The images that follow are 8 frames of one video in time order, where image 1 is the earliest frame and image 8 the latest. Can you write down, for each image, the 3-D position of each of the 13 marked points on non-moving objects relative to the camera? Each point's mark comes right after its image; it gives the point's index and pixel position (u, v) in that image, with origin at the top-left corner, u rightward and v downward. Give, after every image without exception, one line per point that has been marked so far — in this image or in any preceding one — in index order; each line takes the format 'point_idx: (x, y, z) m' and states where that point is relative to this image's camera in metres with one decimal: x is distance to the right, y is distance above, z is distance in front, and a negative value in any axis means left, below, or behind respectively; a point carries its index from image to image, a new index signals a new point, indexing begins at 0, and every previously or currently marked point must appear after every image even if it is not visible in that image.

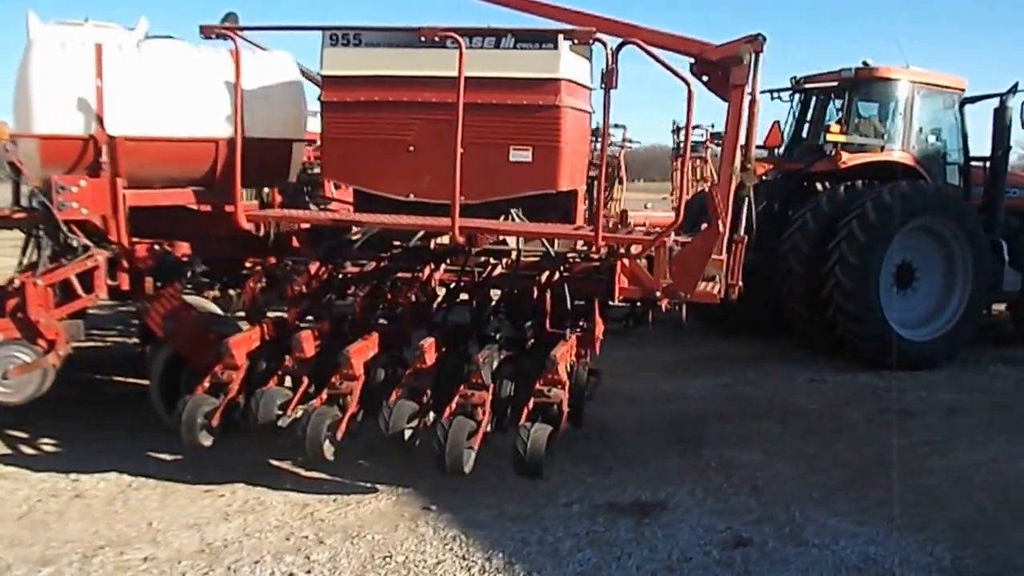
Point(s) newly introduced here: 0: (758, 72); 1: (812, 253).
0: (+1.5, +1.6, +6.5) m
1: (+3.1, +0.4, +9.5) m
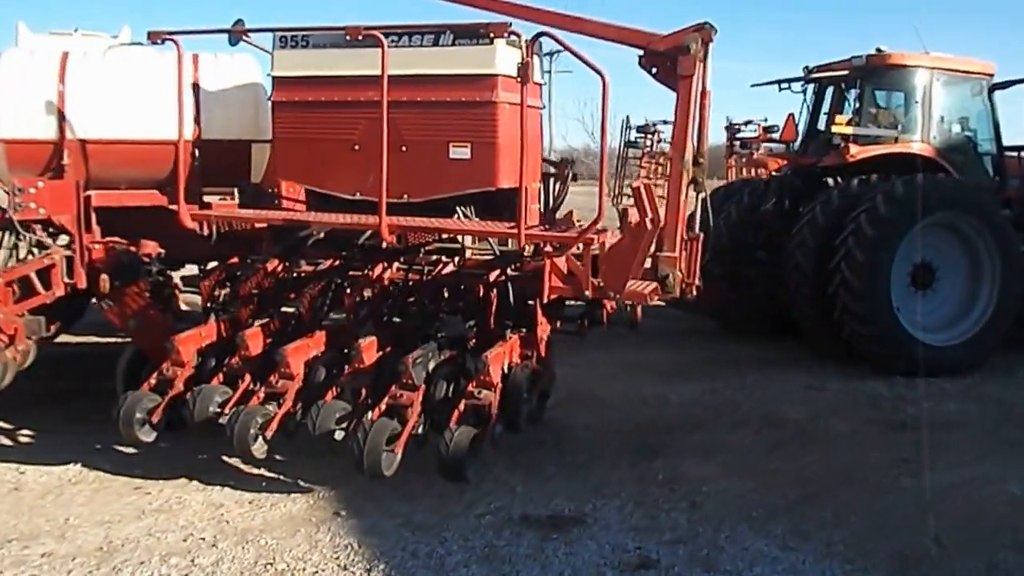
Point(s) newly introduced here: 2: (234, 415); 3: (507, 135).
0: (+1.2, +1.5, +6.2) m
1: (+3.1, +0.4, +9.0) m
2: (-1.5, -0.7, +5.2) m
3: (0.0, +1.0, +5.8) m
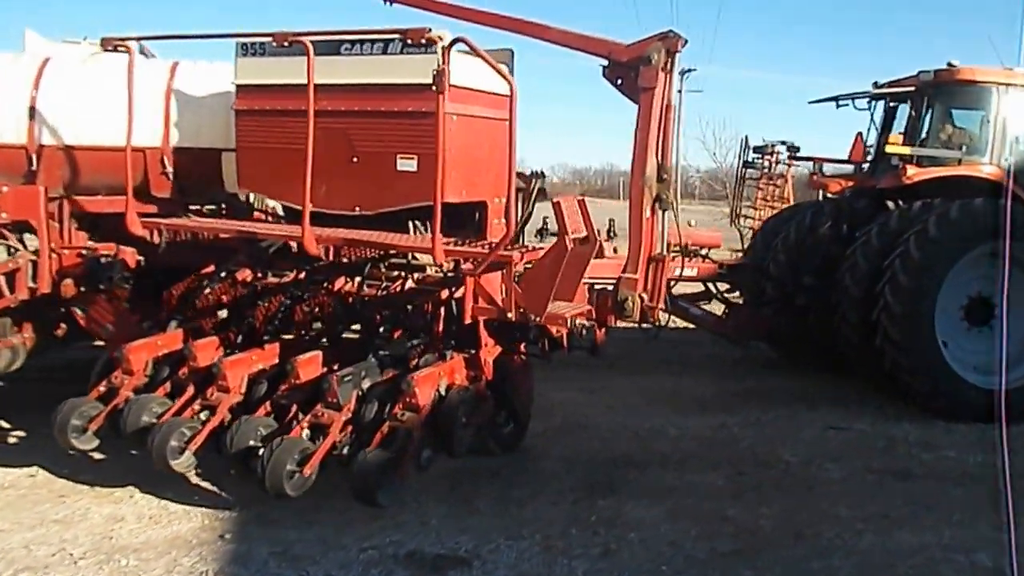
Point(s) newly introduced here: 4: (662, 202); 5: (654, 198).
0: (+1.0, +1.4, +5.7) m
1: (+3.2, +0.1, +8.2) m
2: (-2.0, -0.8, +5.1) m
3: (-0.3, +0.9, +5.5) m
4: (+0.9, +0.6, +5.8) m
5: (+0.8, +0.6, +5.8) m
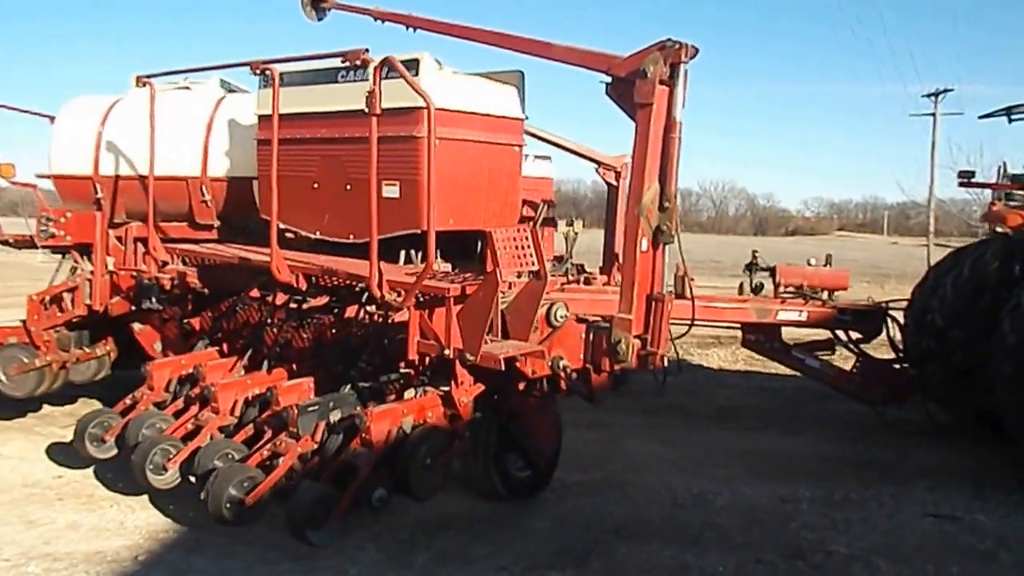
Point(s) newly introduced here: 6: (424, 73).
0: (+0.9, +1.1, +5.0) m
1: (+3.8, -0.3, +6.7) m
2: (-2.2, -0.9, +5.3) m
3: (-0.4, +0.7, +5.2) m
4: (+0.8, +0.3, +5.1) m
5: (+0.8, +0.3, +5.2) m
6: (-0.5, +1.2, +5.1) m
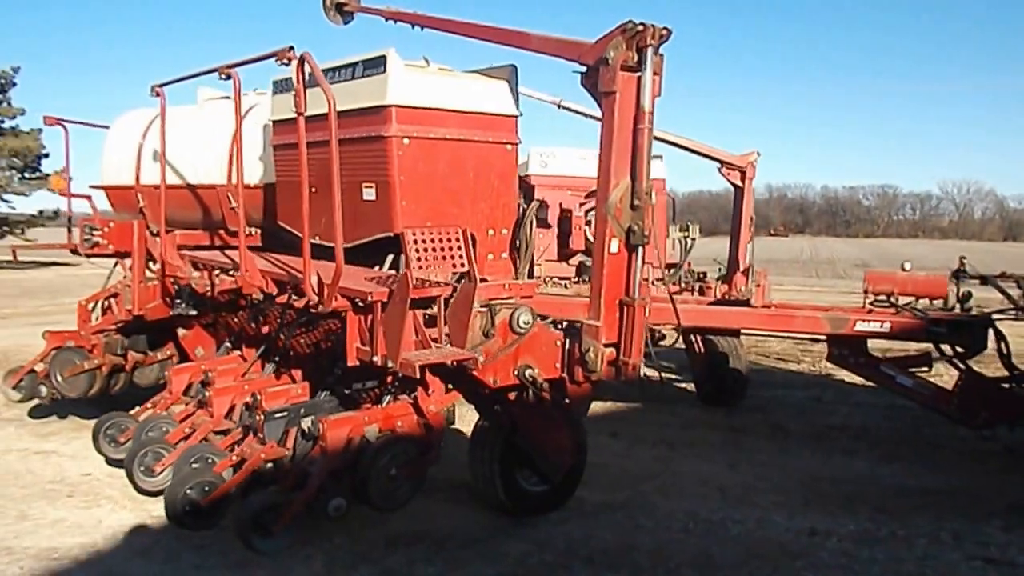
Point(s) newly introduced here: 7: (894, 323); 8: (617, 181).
0: (+0.7, +1.1, +4.5) m
1: (+3.8, -0.3, +5.5) m
2: (-2.3, -1.0, +5.5) m
3: (-0.6, +0.7, +5.0) m
4: (+0.6, +0.3, +4.7) m
5: (+0.6, +0.3, +4.7) m
6: (-0.6, +1.2, +4.9) m
7: (+2.8, -0.3, +6.7) m
8: (+0.6, +0.6, +4.6) m
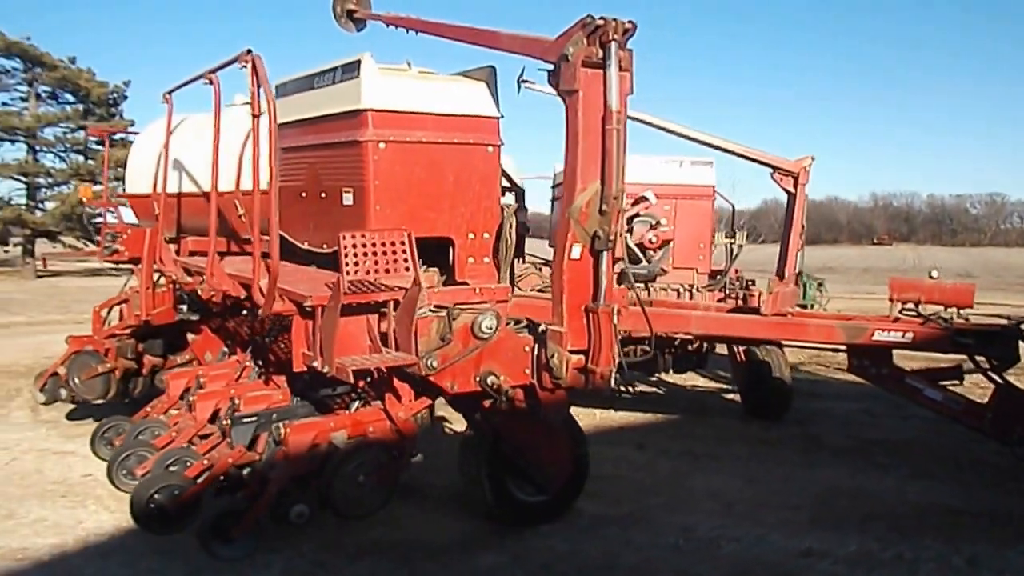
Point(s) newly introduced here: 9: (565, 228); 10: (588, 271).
0: (+0.5, +1.1, +4.3) m
1: (+3.7, -0.4, +4.9) m
2: (-2.4, -1.0, +5.5) m
3: (-0.7, +0.6, +5.0) m
4: (+0.4, +0.3, +4.5) m
5: (+0.4, +0.3, +4.5) m
6: (-0.8, +1.2, +4.9) m
7: (+2.8, -0.3, +6.2) m
8: (+0.4, +0.5, +4.4) m
9: (+0.3, +0.3, +4.5) m
10: (+0.4, +0.1, +4.6) m
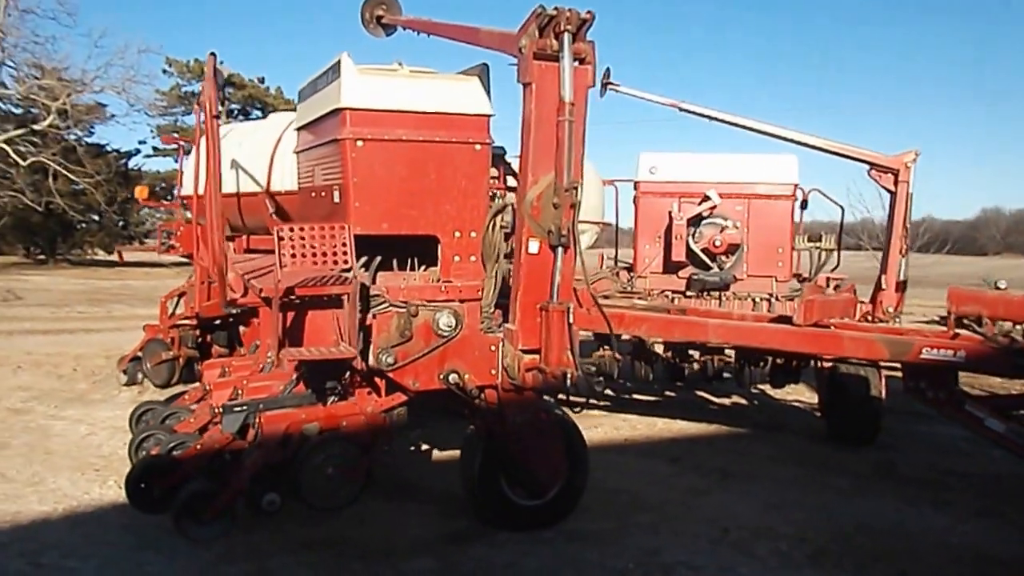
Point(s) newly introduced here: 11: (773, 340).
0: (+0.2, +1.1, +4.2) m
1: (+3.4, -0.5, +4.2) m
2: (-2.4, -0.9, +5.9) m
3: (-0.8, +0.6, +5.0) m
4: (+0.2, +0.3, +4.3) m
5: (+0.2, +0.3, +4.4) m
6: (-0.9, +1.2, +5.0) m
7: (+2.9, -0.4, +5.6) m
8: (+0.1, +0.5, +4.3) m
9: (0.0, +0.3, +4.4) m
10: (+0.2, +0.1, +4.4) m
11: (+1.7, -0.3, +5.7) m
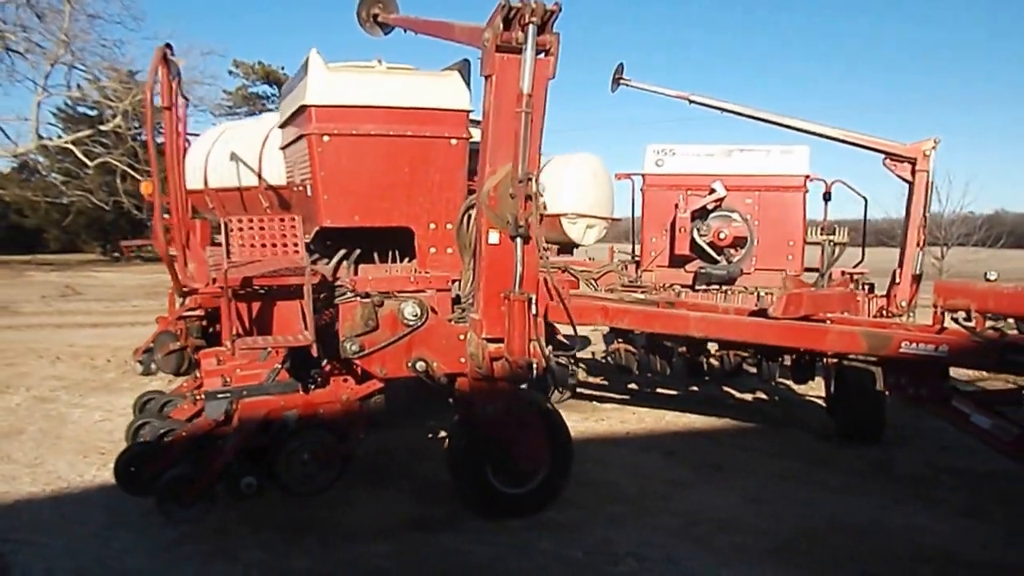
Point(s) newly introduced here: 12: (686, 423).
0: (0.0, +1.1, +4.2) m
1: (+3.2, -0.4, +4.0) m
2: (-2.5, -0.9, +6.2) m
3: (-1.0, +0.7, +5.2) m
4: (0.0, +0.3, +4.4) m
5: (0.0, +0.3, +4.4) m
6: (-1.1, +1.2, +5.1) m
7: (+2.7, -0.3, +5.5) m
8: (-0.1, +0.6, +4.4) m
9: (-0.2, +0.4, +4.4) m
10: (0.0, +0.1, +4.5) m
11: (+1.5, -0.3, +5.6) m
12: (+1.6, -1.2, +8.2) m
